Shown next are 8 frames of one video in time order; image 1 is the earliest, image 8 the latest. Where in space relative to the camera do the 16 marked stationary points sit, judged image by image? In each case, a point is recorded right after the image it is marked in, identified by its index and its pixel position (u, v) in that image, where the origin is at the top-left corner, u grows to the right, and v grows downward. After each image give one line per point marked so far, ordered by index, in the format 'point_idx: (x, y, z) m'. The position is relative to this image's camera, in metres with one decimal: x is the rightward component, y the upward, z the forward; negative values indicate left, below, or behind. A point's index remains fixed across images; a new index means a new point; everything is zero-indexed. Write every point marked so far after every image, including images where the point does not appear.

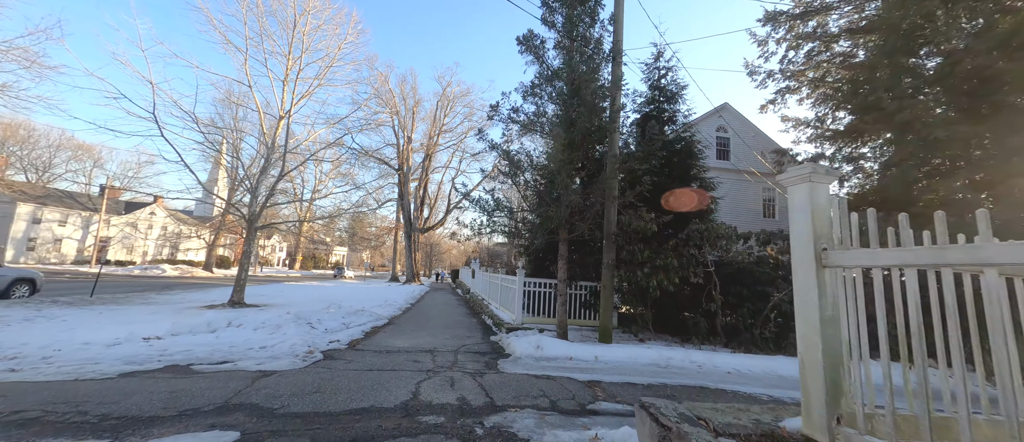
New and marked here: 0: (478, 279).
0: (-1.5, -2.6, +15.8) m
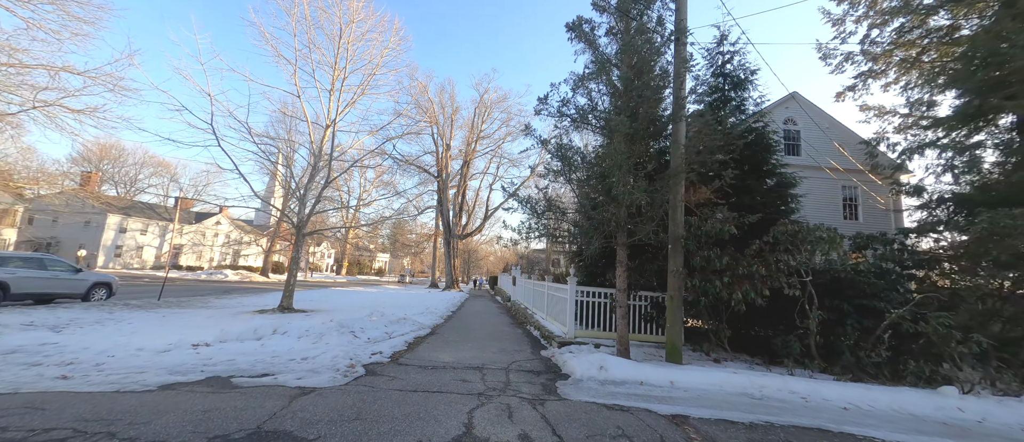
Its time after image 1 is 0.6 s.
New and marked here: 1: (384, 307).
0: (+0.3, -2.8, +15.2) m
1: (-4.1, -2.8, +11.5) m
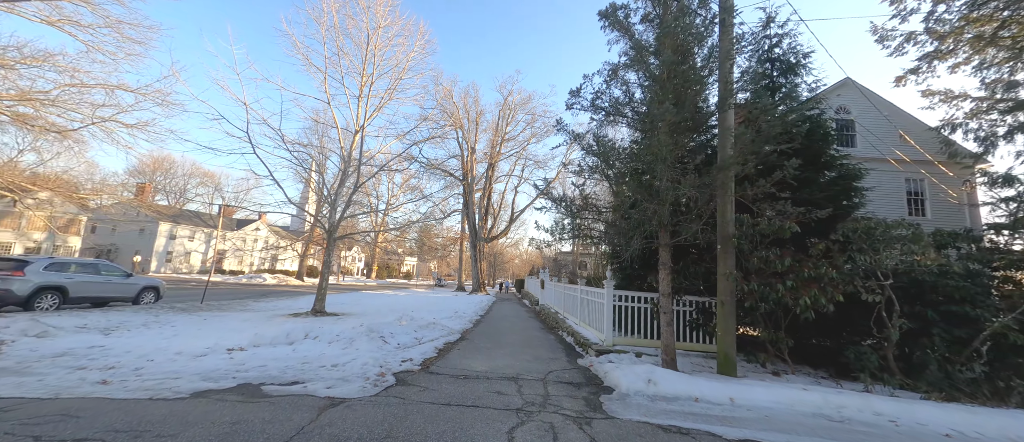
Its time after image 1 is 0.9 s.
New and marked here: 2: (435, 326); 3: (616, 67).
0: (+1.5, -2.8, +14.9) m
1: (-3.1, -2.9, +11.5) m
2: (-1.7, -2.3, +7.8) m
3: (+1.7, +2.5, +5.8) m
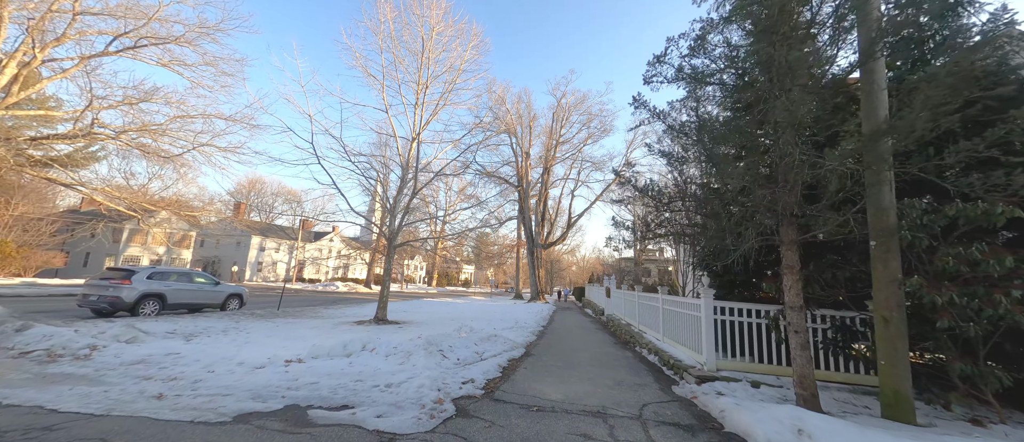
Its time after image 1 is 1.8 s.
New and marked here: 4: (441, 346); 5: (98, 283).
0: (+3.9, -2.9, +13.6) m
1: (-1.2, -3.0, +10.9) m
2: (-0.3, -2.3, +7.1) m
3: (+2.6, +2.6, +4.7) m
4: (-1.2, -2.1, +6.0) m
5: (-12.2, -1.8, +10.6) m
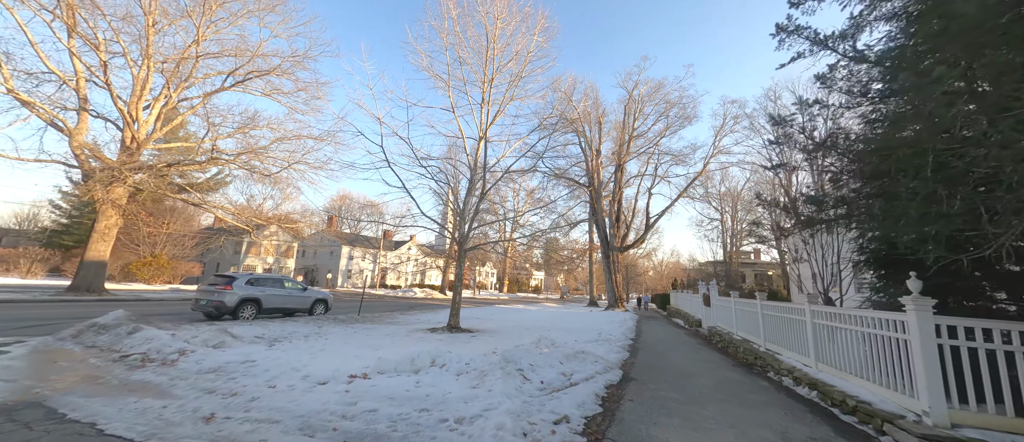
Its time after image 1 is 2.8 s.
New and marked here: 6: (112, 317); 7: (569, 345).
0: (+6.6, -2.8, +11.5) m
1: (+1.1, -3.0, +9.8) m
2: (+1.2, -2.2, +6.0) m
3: (+3.5, +2.8, +3.1) m
4: (+0.1, -2.0, +5.0) m
5: (-9.8, -2.2, +11.6) m
6: (-8.6, -2.1, +7.7) m
7: (+1.1, -2.4, +6.8) m
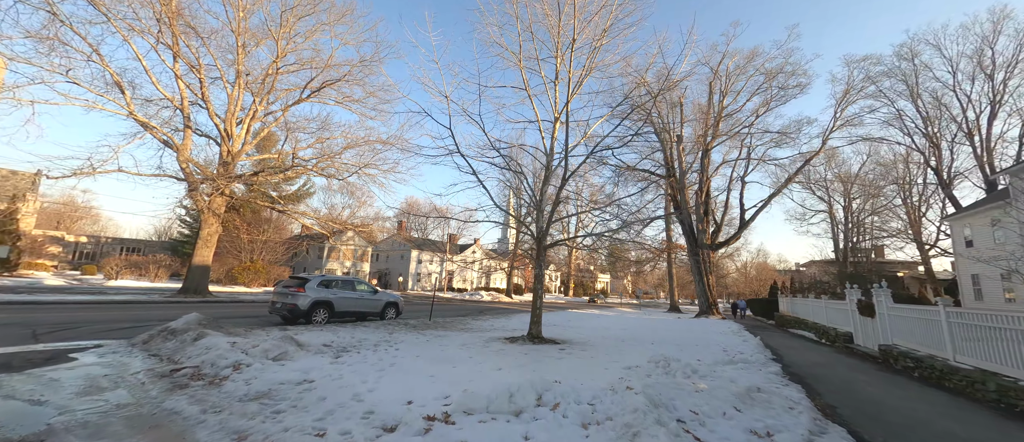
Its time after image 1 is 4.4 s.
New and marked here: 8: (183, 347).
0: (+9.0, -2.3, +8.5) m
1: (+3.3, -2.7, +7.8) m
2: (+2.7, -1.9, +3.9) m
3: (+4.3, +3.2, +0.8) m
4: (+1.5, -1.7, +3.2) m
5: (-7.2, -2.2, +11.3) m
6: (-6.7, -2.0, +7.3) m
7: (+2.7, -2.0, +4.8) m
8: (-5.5, -2.1, +6.0) m
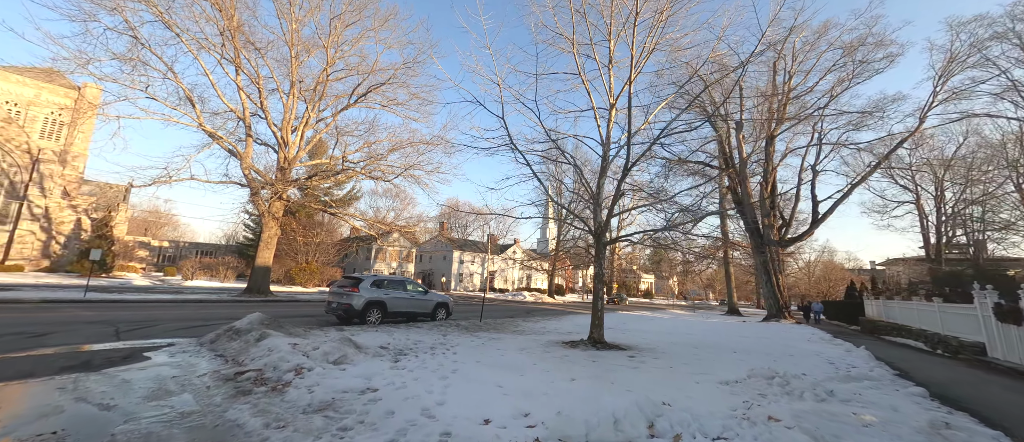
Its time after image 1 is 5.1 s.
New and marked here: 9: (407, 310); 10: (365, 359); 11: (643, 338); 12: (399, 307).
0: (+10.3, -2.0, +6.8) m
1: (+4.5, -2.5, +6.7) m
2: (+3.6, -1.7, +3.0) m
3: (+4.8, +3.4, -0.3) m
4: (+2.3, -1.6, +2.4) m
5: (-5.5, -2.2, +11.3) m
6: (-5.4, -2.0, +7.3) m
7: (+3.7, -1.9, +3.8) m
8: (-4.4, -2.1, +5.9) m
9: (-3.6, -3.0, +12.2) m
10: (-2.5, -2.3, +6.0) m
11: (+3.8, -3.3, +10.3) m
12: (-3.8, -2.9, +12.0) m
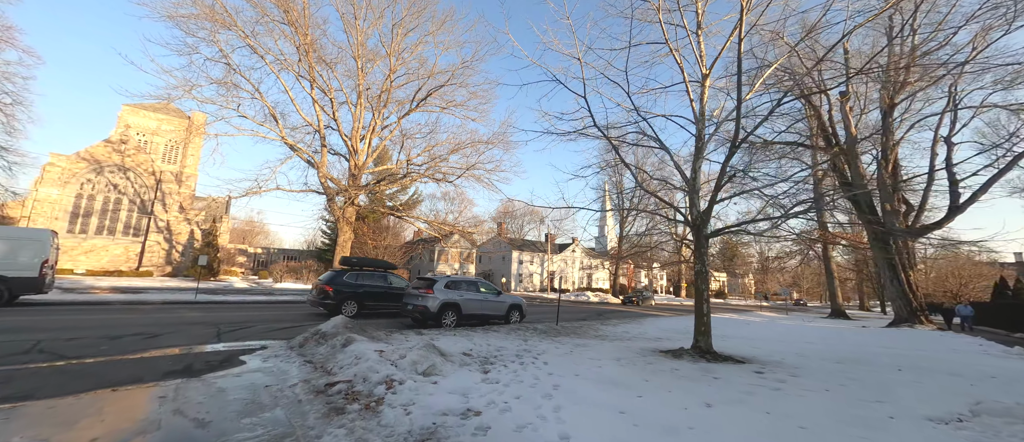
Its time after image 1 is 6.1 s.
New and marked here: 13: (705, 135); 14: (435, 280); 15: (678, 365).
0: (+11.8, -1.5, +4.3) m
1: (+6.2, -2.2, +5.1) m
2: (+4.6, -1.5, +1.5) m
3: (+5.1, +3.7, -1.9) m
4: (+3.2, -1.3, +1.1) m
5: (-3.1, -2.2, +11.1) m
6: (-3.6, -2.1, +7.2) m
7: (+4.9, -1.6, +2.3) m
8: (-2.8, -2.1, +5.6) m
9: (-1.0, -3.0, +11.7) m
10: (-0.9, -2.2, +5.4) m
11: (+5.9, -3.0, +8.7) m
12: (-1.3, -2.9, +11.6) m
13: (+5.0, +2.2, +9.1) m
14: (-2.4, -1.9, +11.2) m
15: (+3.1, -2.7, +6.8) m
